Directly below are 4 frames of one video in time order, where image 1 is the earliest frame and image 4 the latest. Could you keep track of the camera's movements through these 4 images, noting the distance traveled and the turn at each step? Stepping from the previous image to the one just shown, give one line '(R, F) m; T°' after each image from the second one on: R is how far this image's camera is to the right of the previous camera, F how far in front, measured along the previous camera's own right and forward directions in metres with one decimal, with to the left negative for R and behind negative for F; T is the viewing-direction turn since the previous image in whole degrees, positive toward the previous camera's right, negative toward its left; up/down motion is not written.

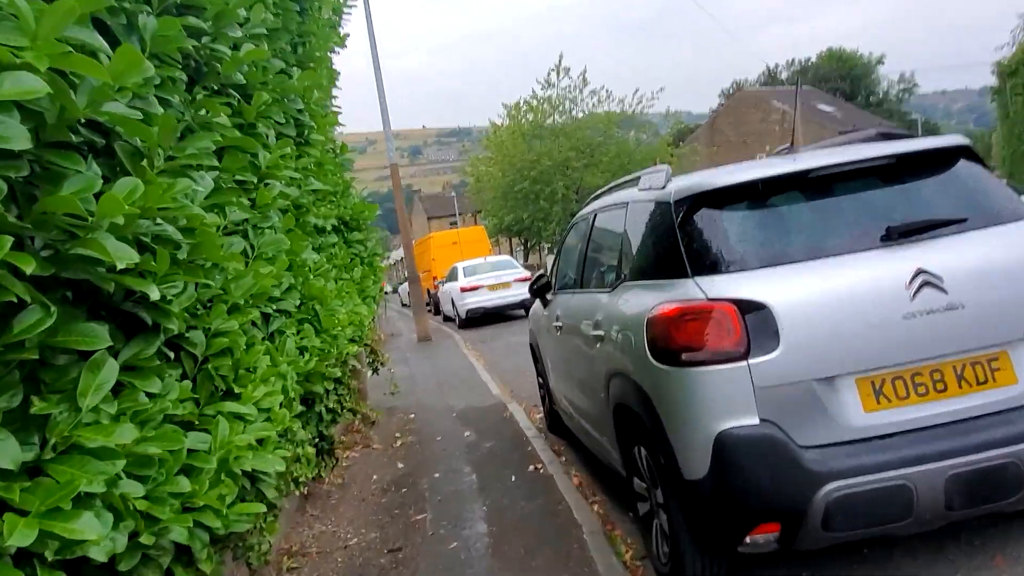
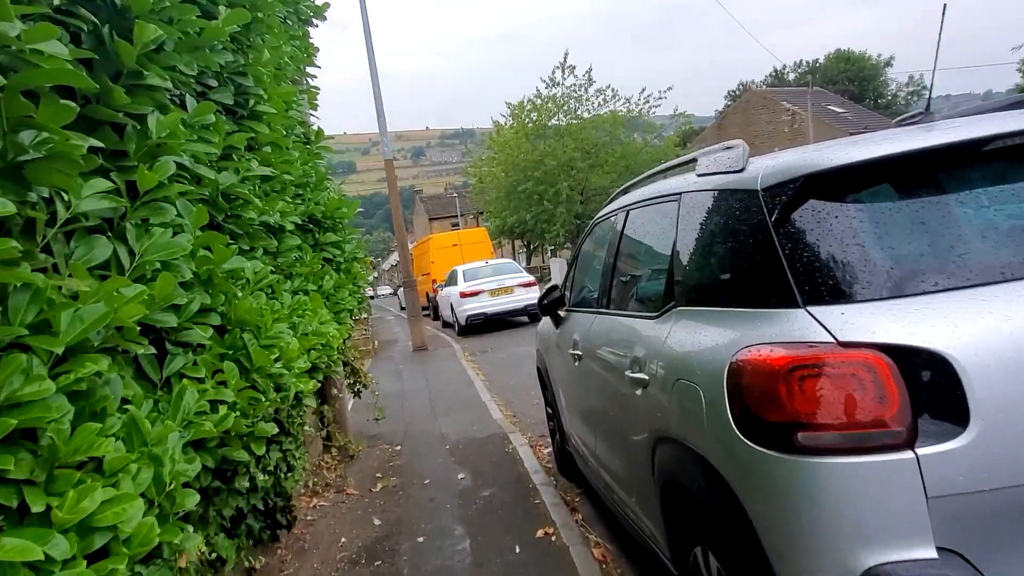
(0.0, +1.1) m; 0°
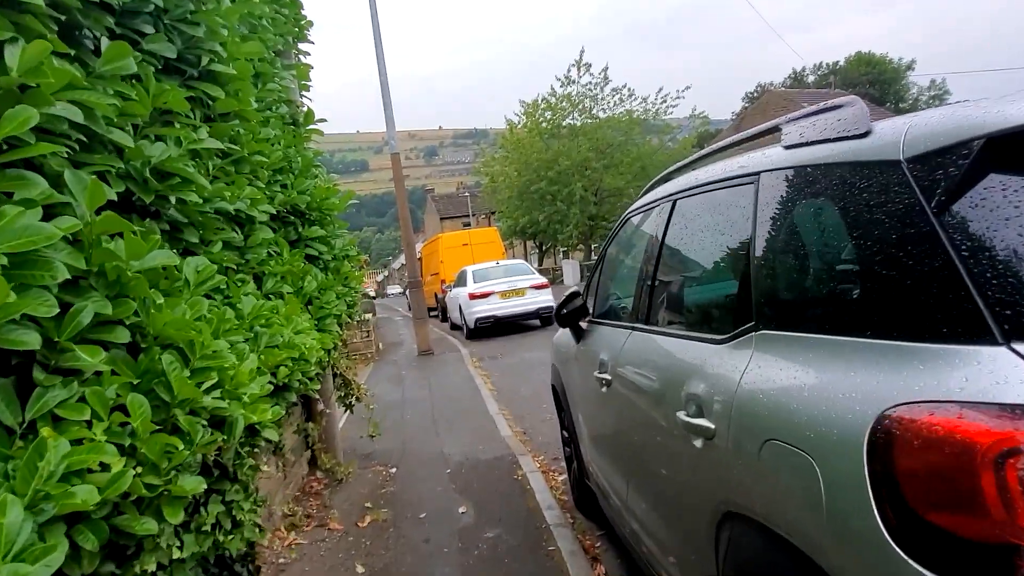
(0.0, +0.7) m; -1°
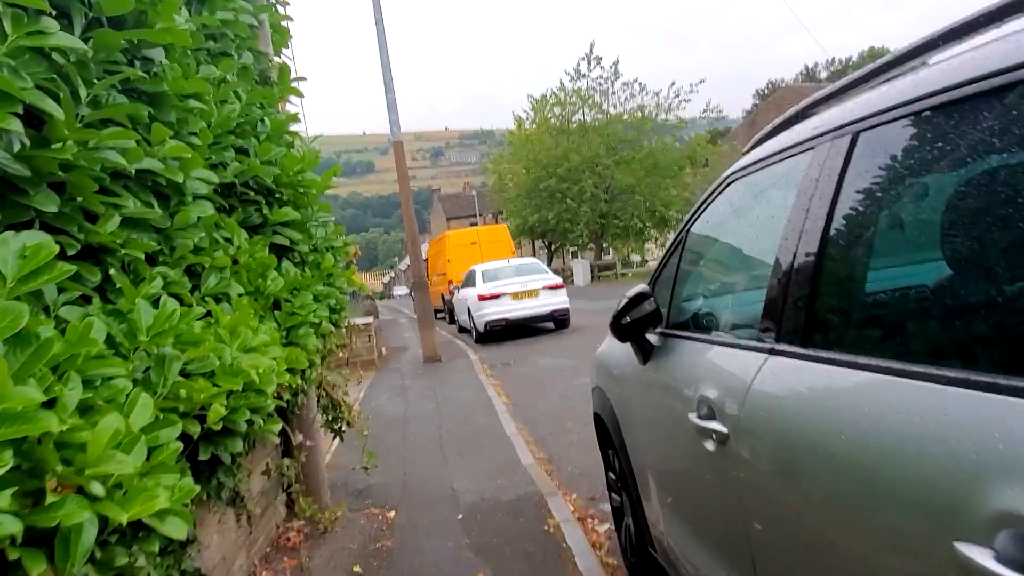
(-0.1, +1.2) m; -1°
